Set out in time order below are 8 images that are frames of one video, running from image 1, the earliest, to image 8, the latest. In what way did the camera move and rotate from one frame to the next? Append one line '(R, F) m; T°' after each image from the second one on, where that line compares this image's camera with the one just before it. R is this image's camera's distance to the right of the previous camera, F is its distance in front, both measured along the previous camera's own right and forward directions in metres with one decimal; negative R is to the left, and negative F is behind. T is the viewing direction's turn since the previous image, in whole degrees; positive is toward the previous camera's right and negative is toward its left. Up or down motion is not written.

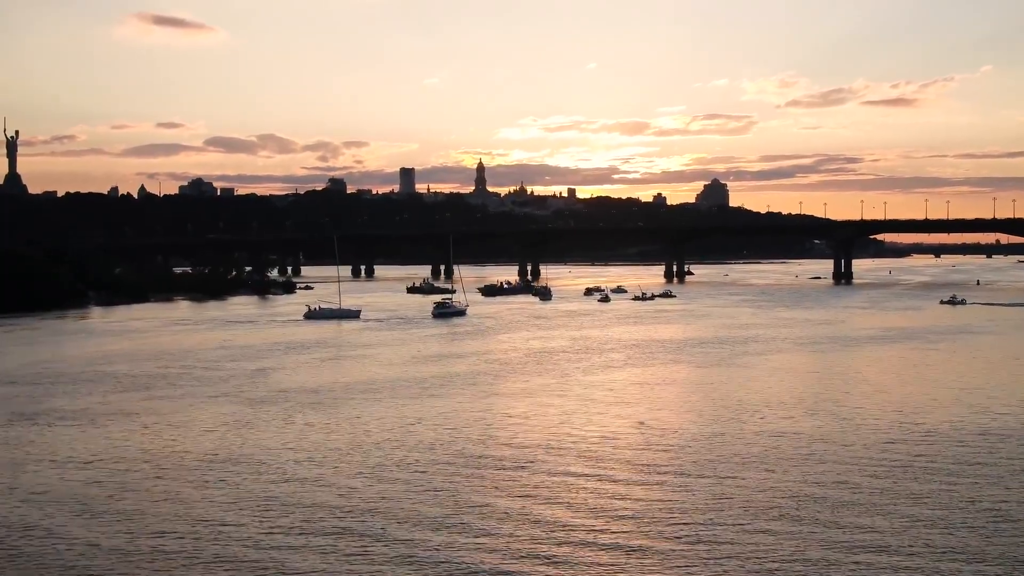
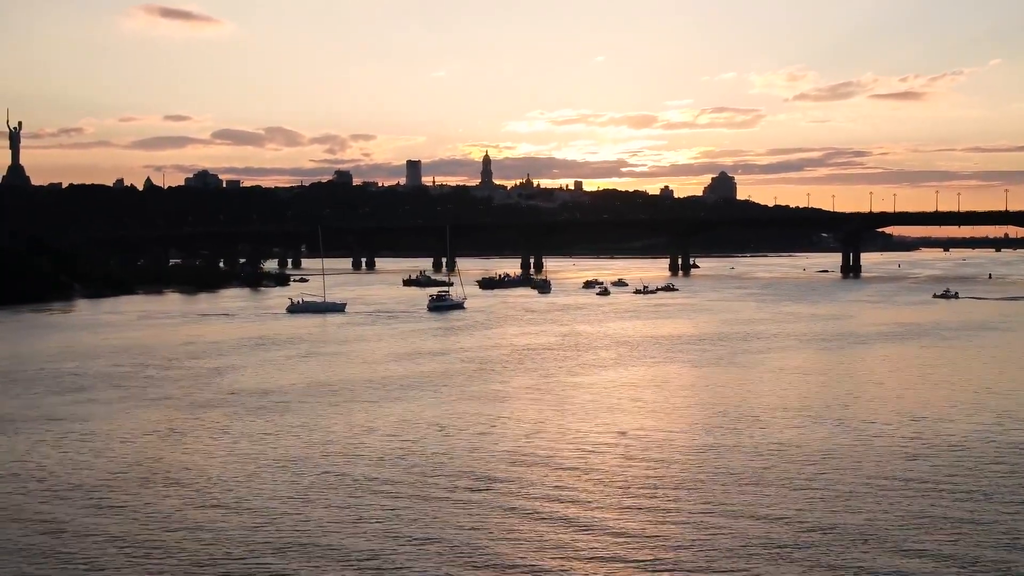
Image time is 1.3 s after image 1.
(+0.6, +3.0) m; 0°
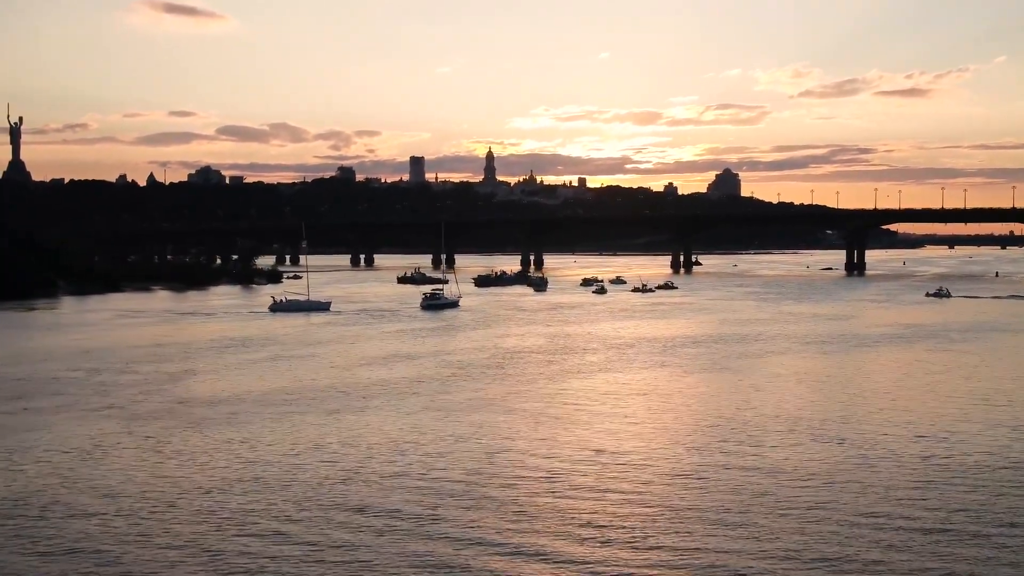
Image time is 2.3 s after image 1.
(+0.6, +2.2) m; 0°
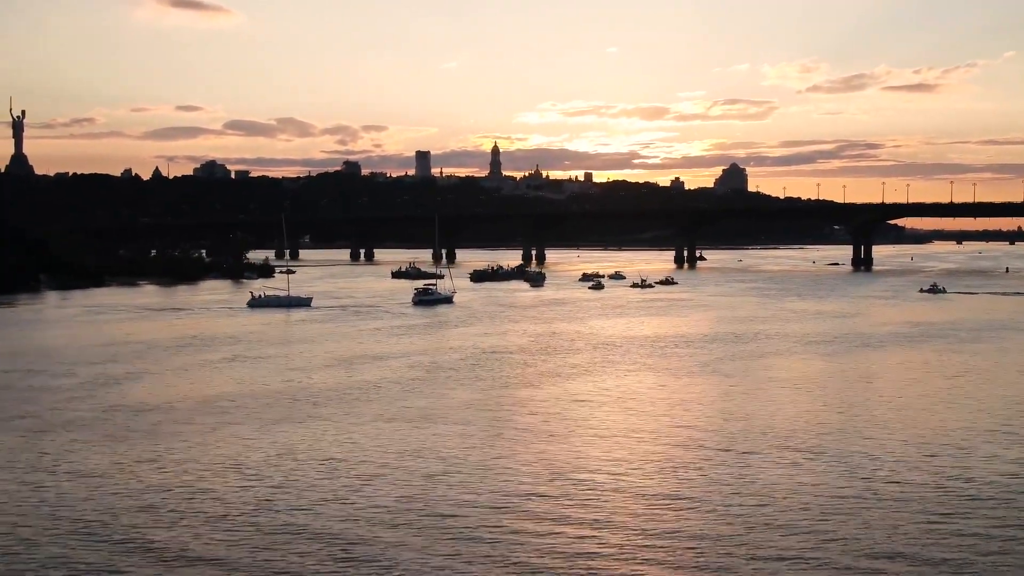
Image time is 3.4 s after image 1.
(+0.7, +2.7) m; 0°
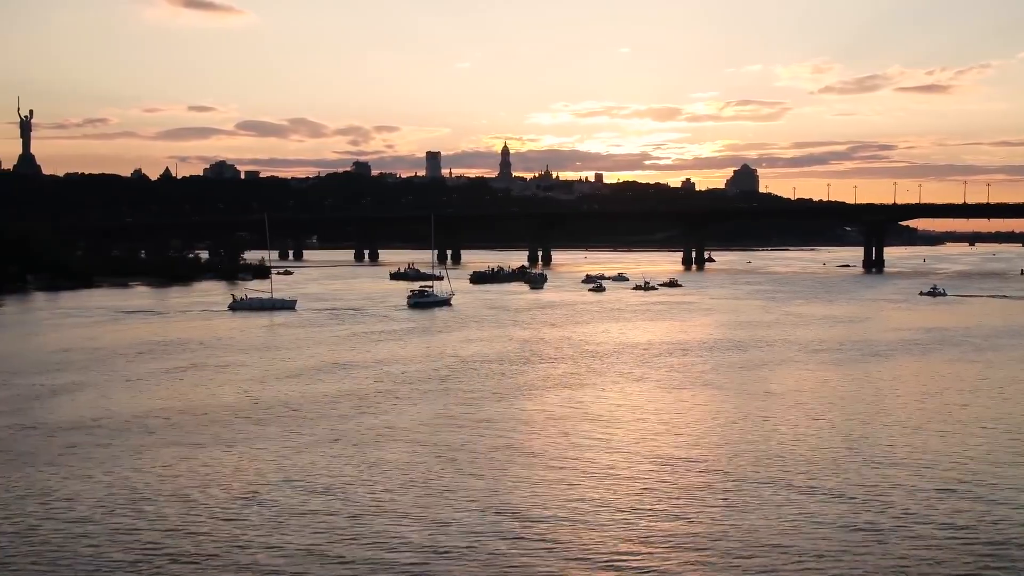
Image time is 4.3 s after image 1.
(+0.7, +2.5) m; 0°
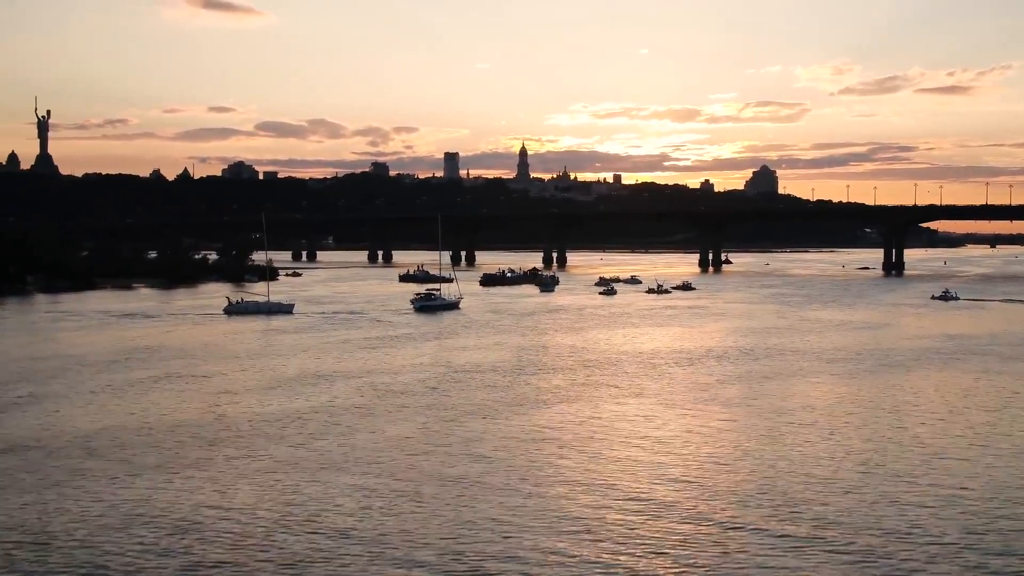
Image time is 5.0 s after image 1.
(+0.5, +2.0) m; -1°
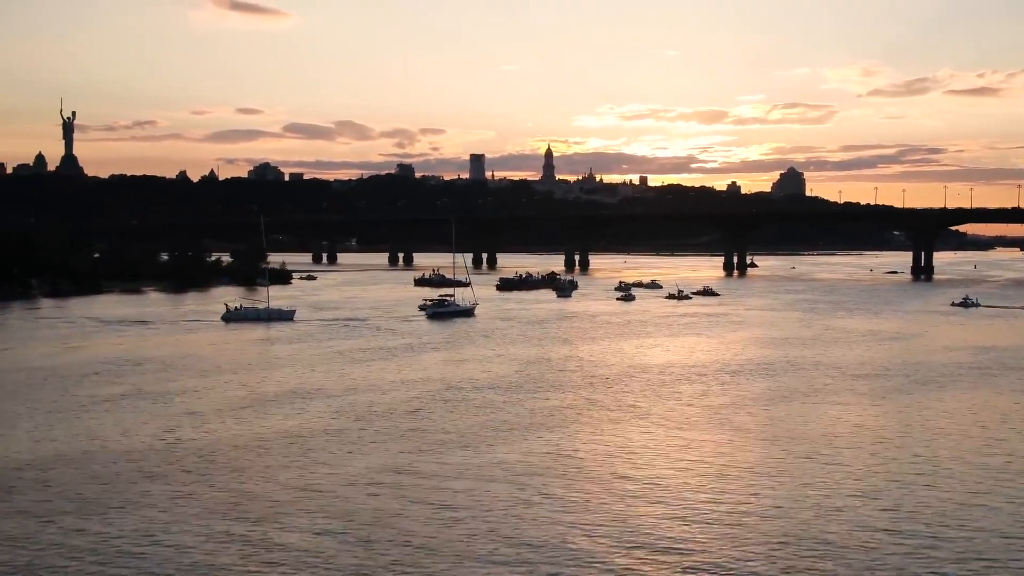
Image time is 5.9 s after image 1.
(+0.6, +2.3) m; -1°
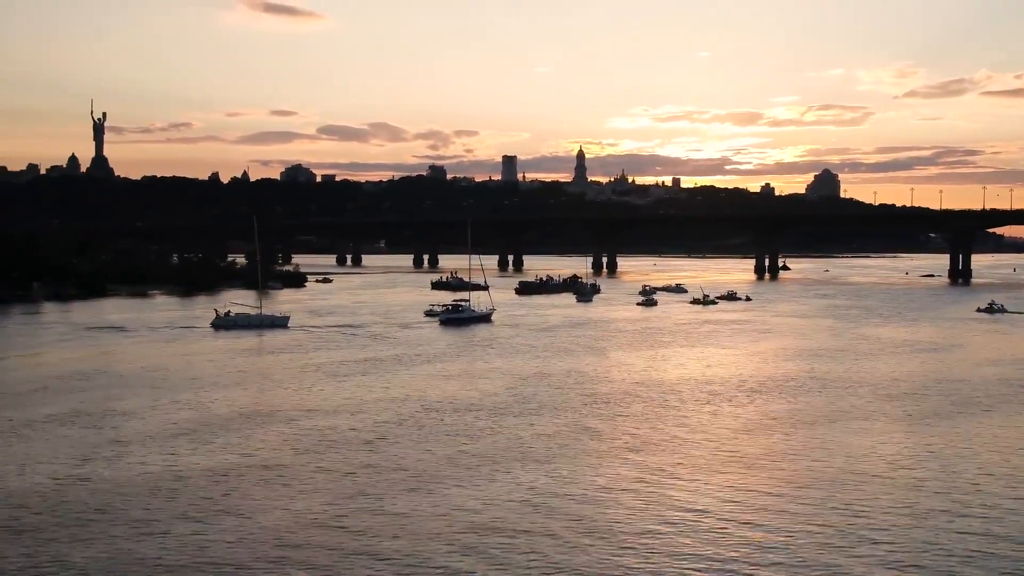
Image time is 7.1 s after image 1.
(+0.8, +3.4) m; -1°
